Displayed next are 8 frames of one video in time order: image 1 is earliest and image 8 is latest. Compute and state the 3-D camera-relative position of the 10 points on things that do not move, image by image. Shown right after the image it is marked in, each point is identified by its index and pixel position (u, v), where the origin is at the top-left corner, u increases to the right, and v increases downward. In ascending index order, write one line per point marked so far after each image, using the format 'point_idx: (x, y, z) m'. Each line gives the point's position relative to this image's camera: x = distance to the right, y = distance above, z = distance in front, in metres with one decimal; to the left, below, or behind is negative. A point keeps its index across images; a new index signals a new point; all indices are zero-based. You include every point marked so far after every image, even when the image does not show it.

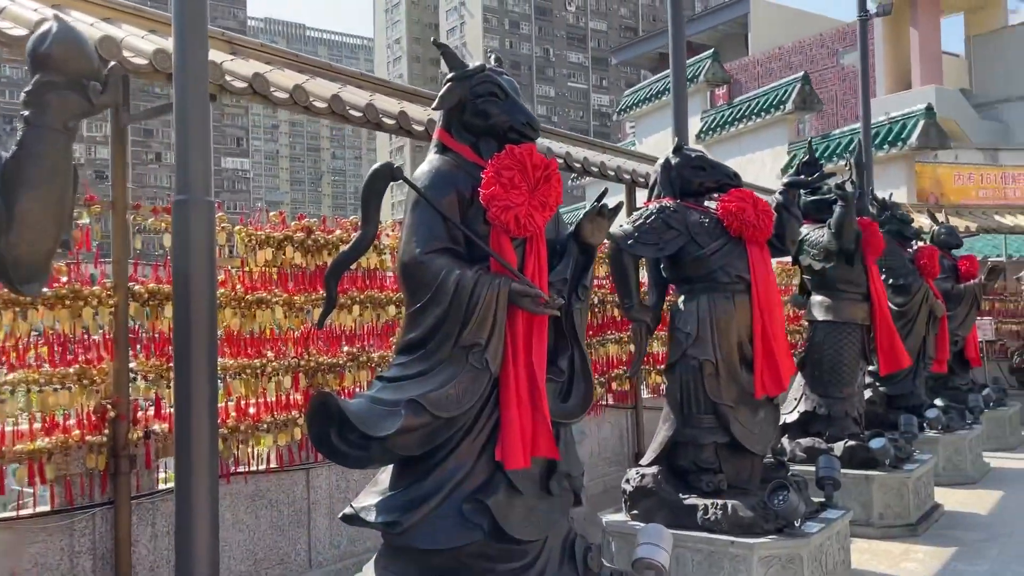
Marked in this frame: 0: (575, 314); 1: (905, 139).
0: (+0.2, -0.1, +2.5) m
1: (+4.7, +1.8, +10.3) m
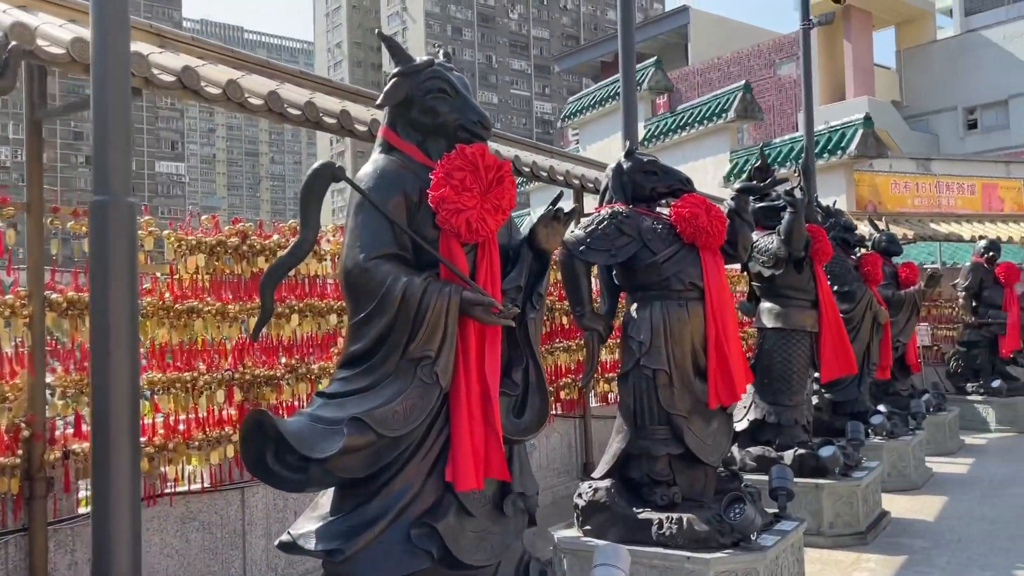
0: (0.0, -0.1, +2.3) m
1: (+4.0, +1.7, +10.5) m
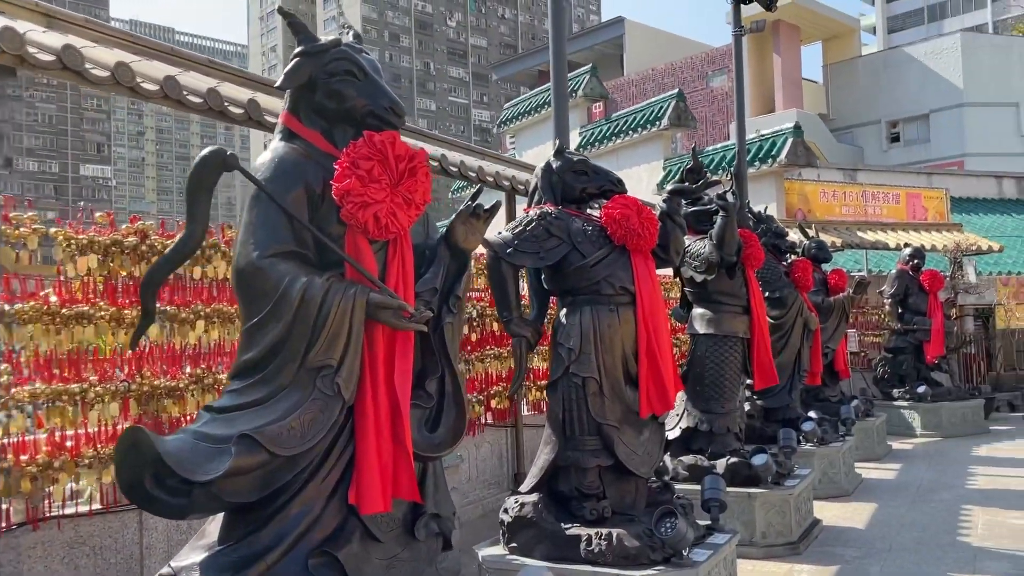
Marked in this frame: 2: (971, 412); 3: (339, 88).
0: (-0.2, -0.1, +2.2) m
1: (+3.2, +1.6, +10.6) m
2: (+4.7, -1.3, +8.9) m
3: (-0.4, +0.5, +2.1) m
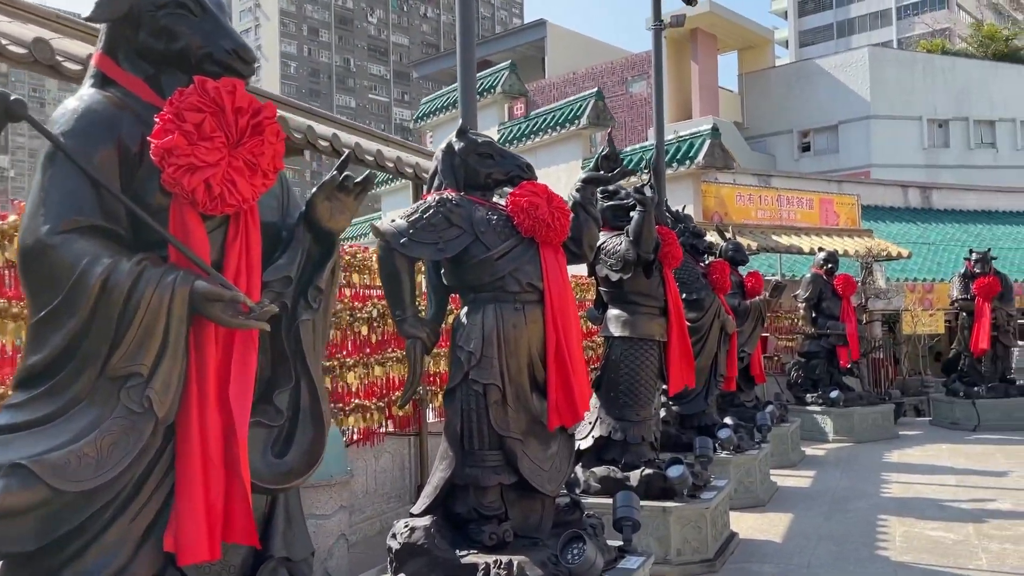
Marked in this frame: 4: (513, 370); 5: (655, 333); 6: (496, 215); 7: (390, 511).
0: (-0.4, -0.1, +1.7) m
1: (+2.2, +1.6, +10.4) m
2: (+3.8, -1.3, +8.9) m
3: (-0.7, +0.5, +1.6) m
4: (0.0, -0.3, +3.0) m
5: (+0.7, -0.2, +4.5) m
6: (-0.1, +0.3, +3.1) m
7: (-0.7, -1.4, +5.3) m
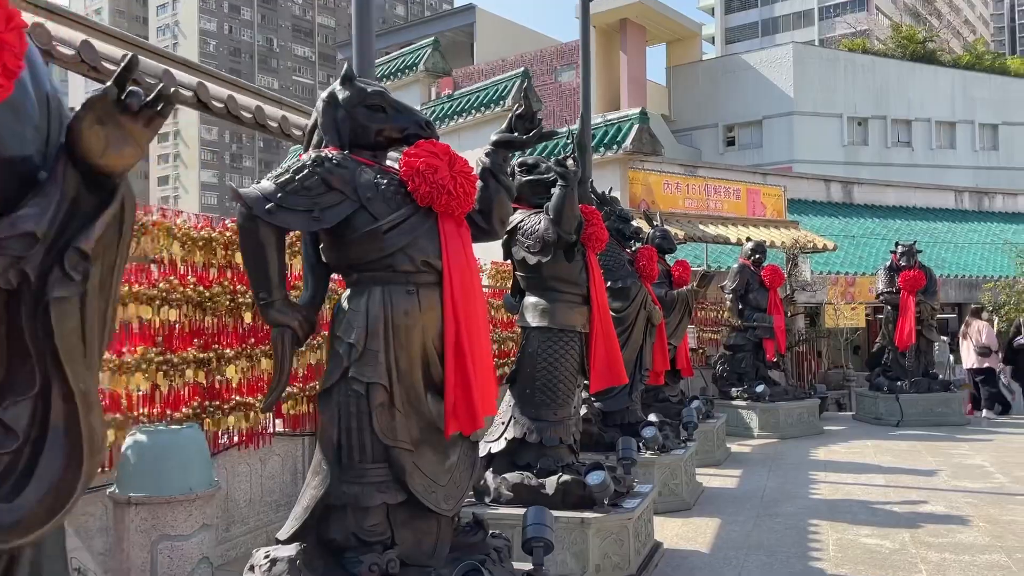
0: (-0.6, 0.0, +1.2) m
1: (+1.3, +1.7, +10.1) m
2: (+3.0, -1.2, +8.7) m
3: (-0.8, +0.6, +1.1) m
4: (-0.3, -0.2, +2.5) m
5: (+0.3, -0.2, +4.0) m
6: (-0.4, +0.3, +2.6) m
7: (-1.3, -1.3, +4.7) m
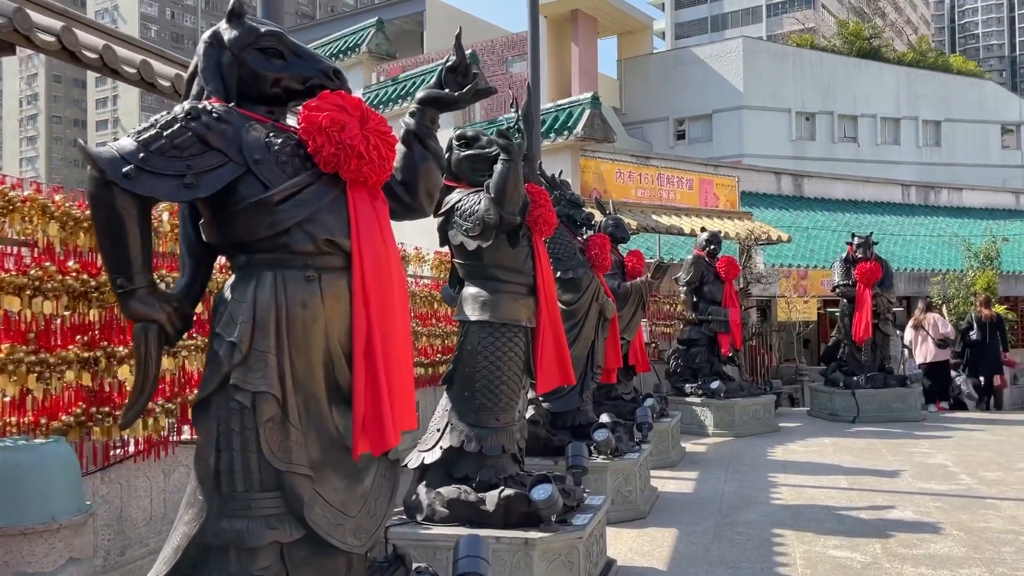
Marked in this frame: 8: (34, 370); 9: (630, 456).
0: (-0.7, 0.0, +0.7) m
1: (+0.7, +1.8, +9.6) m
2: (+2.4, -1.2, +8.4) m
3: (-0.9, +0.6, +0.6) m
4: (-0.5, -0.2, +2.0) m
5: (0.0, -0.1, +3.6) m
6: (-0.6, +0.4, +2.1) m
7: (-1.6, -1.2, +4.1) m
8: (-1.8, -0.3, +3.2) m
9: (+0.7, -1.0, +5.0) m
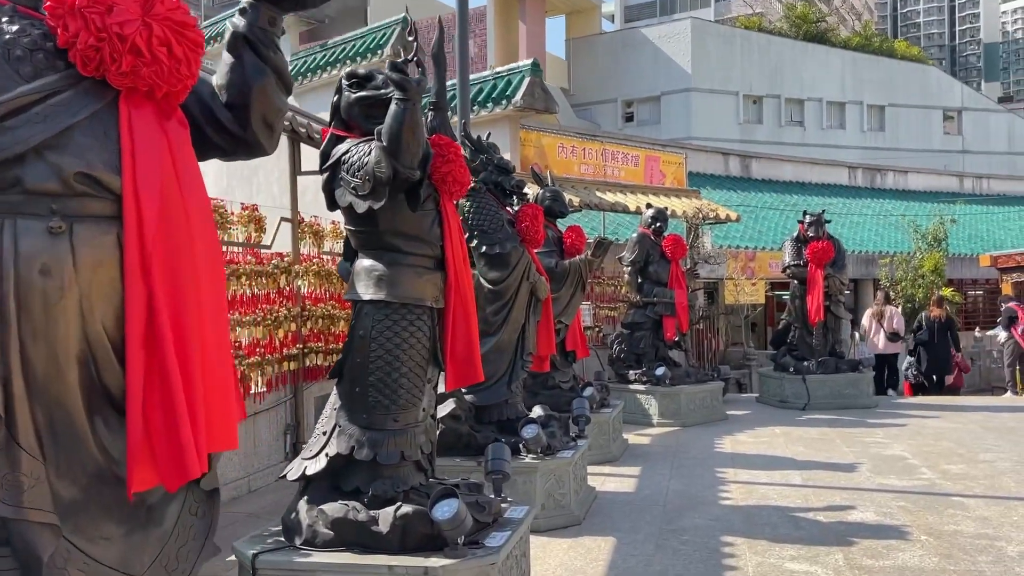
0: (-0.9, 0.0, 0.0) m
1: (0.0, +2.0, +9.0) m
2: (+1.8, -1.0, +7.9) m
3: (-1.1, +0.6, -0.1) m
4: (-0.7, -0.1, +1.4) m
5: (-0.3, 0.0, +3.0) m
6: (-0.8, +0.4, +1.4) m
7: (-1.9, -1.1, +3.4) m
8: (-2.1, -0.2, +2.5) m
9: (+0.3, -0.8, +4.4) m
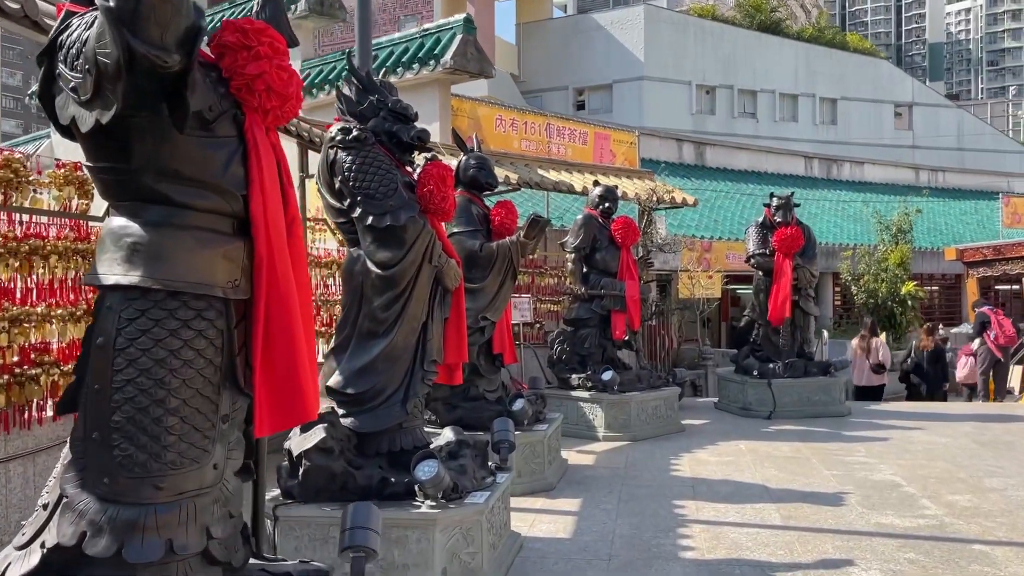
0: (-1.0, +0.1, -1.2) m
1: (-0.7, +2.1, +7.8) m
2: (+1.2, -0.9, +6.9) m
3: (-1.2, +0.6, -1.4) m
4: (-1.0, -0.1, +0.2) m
5: (-0.6, 0.0, +1.8) m
6: (-1.0, +0.5, +0.2) m
7: (-2.3, -1.0, +2.2) m
8: (-2.4, -0.2, +1.2) m
9: (-0.1, -0.8, +3.3) m
